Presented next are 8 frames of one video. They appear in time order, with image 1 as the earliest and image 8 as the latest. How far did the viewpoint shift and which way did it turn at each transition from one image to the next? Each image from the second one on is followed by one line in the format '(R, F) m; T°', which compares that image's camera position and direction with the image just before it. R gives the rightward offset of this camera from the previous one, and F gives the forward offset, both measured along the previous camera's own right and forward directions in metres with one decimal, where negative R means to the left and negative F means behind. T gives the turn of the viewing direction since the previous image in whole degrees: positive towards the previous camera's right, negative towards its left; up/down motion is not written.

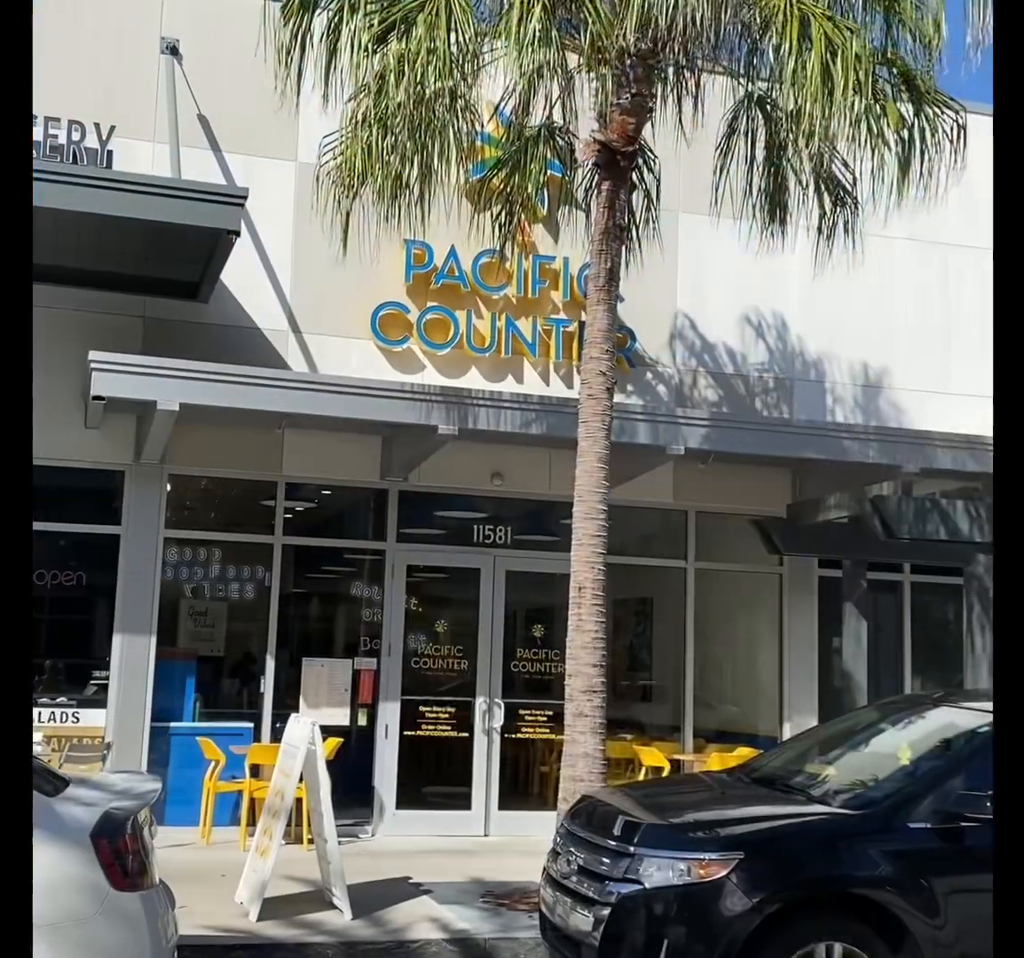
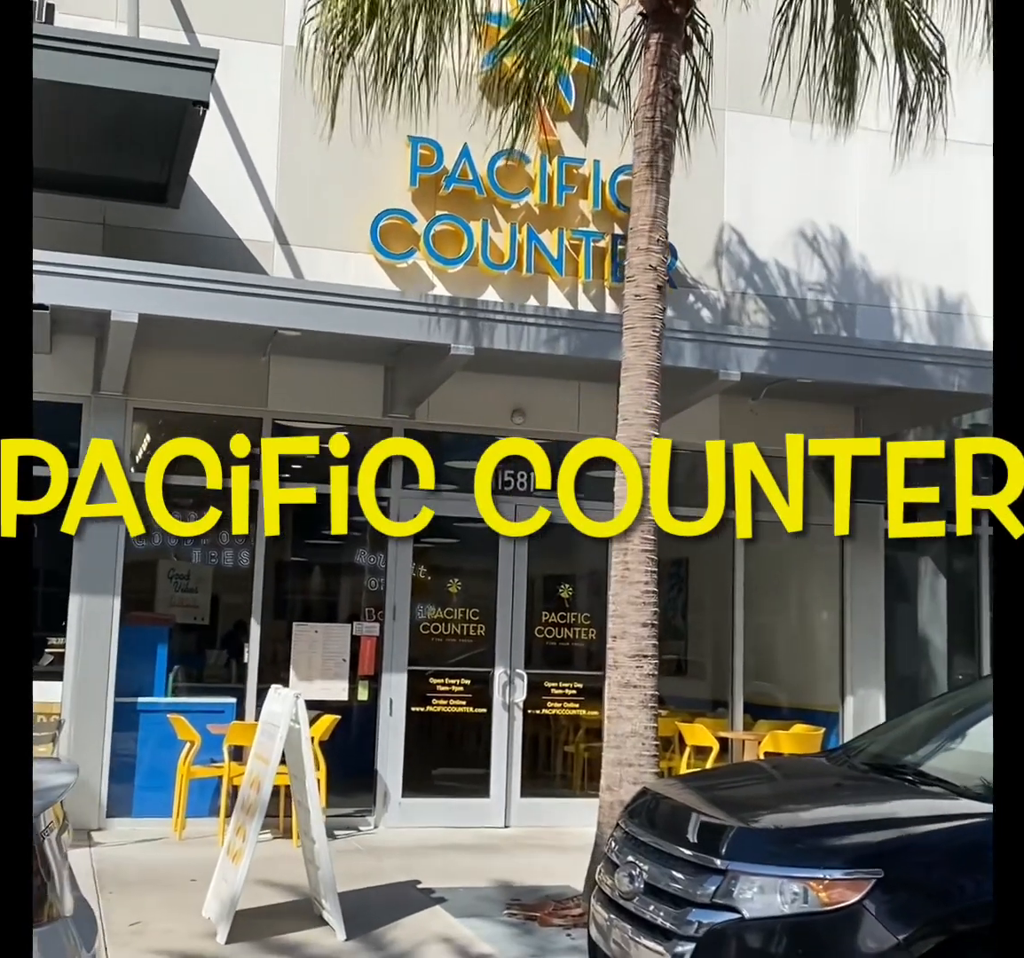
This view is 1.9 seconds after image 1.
(-0.1, +1.7) m; 0°
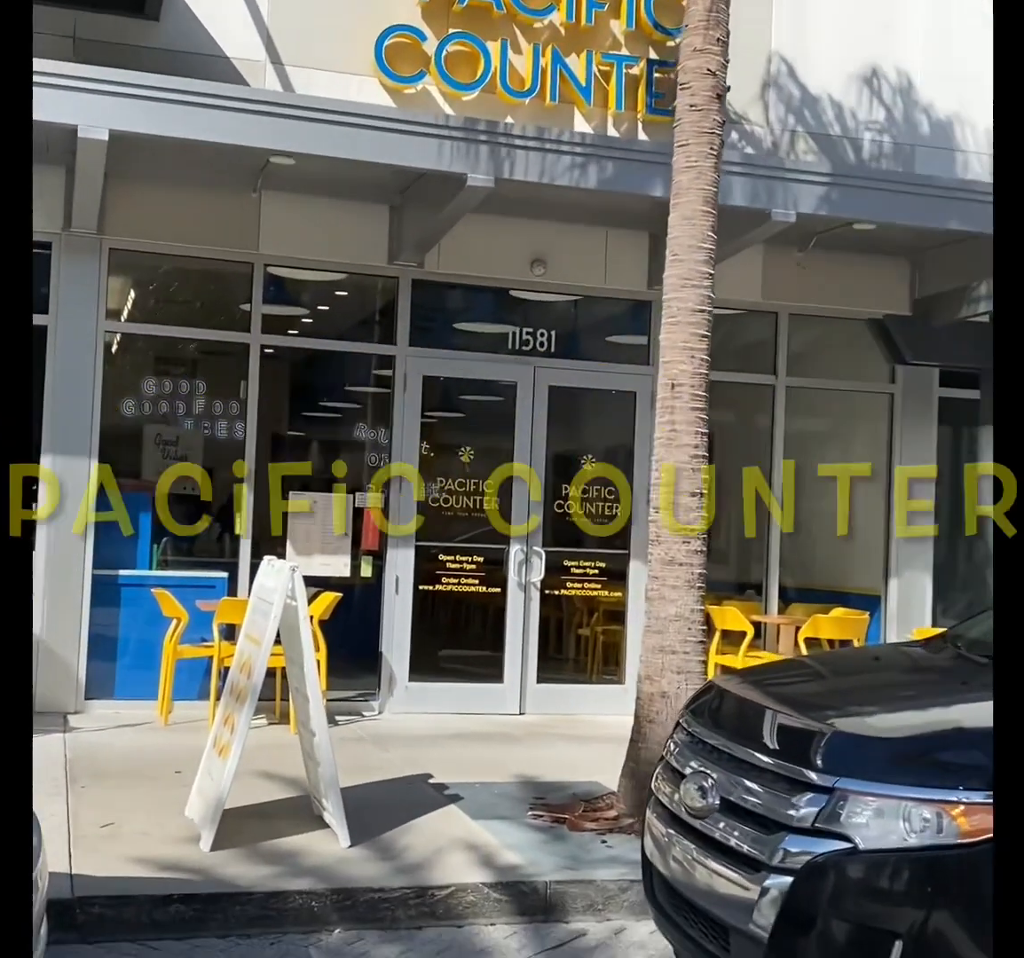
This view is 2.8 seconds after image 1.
(-0.2, +1.0) m; 0°
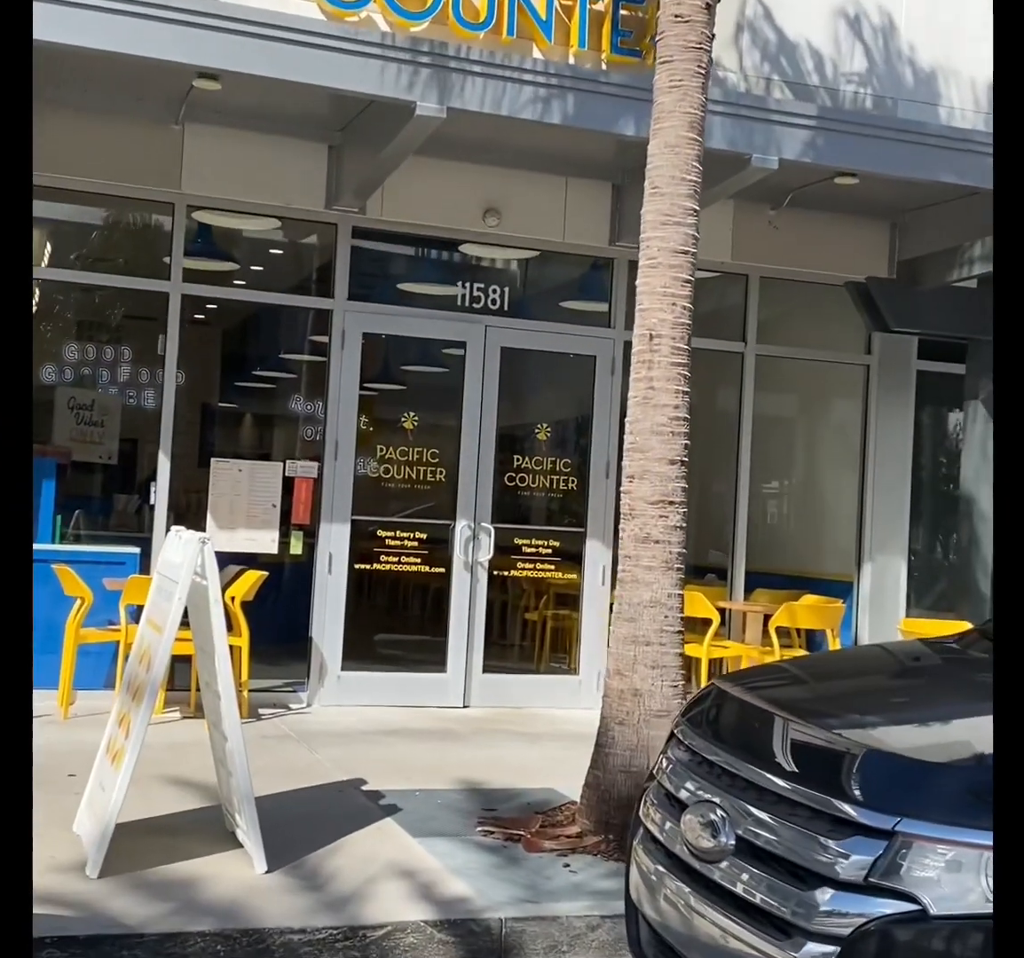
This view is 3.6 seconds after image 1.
(-0.1, +0.9) m; +3°
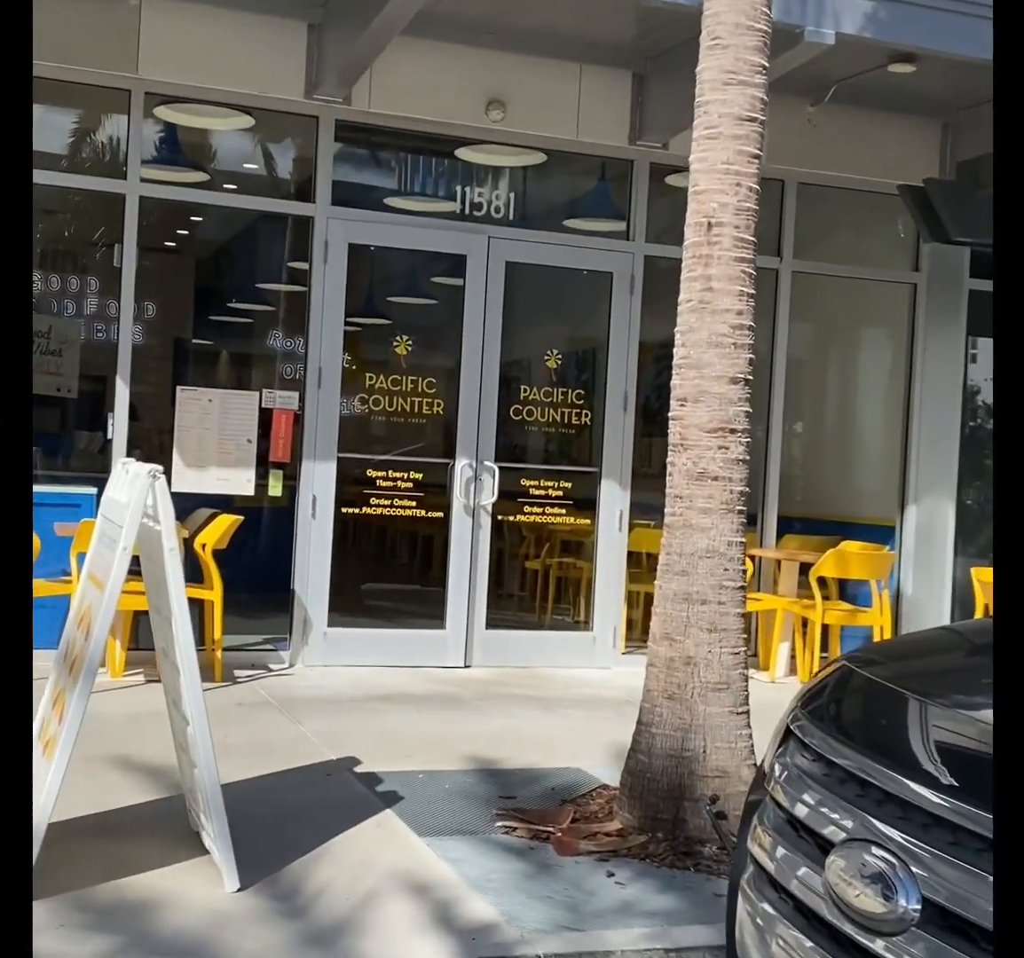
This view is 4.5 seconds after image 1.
(-0.2, +1.0) m; +1°
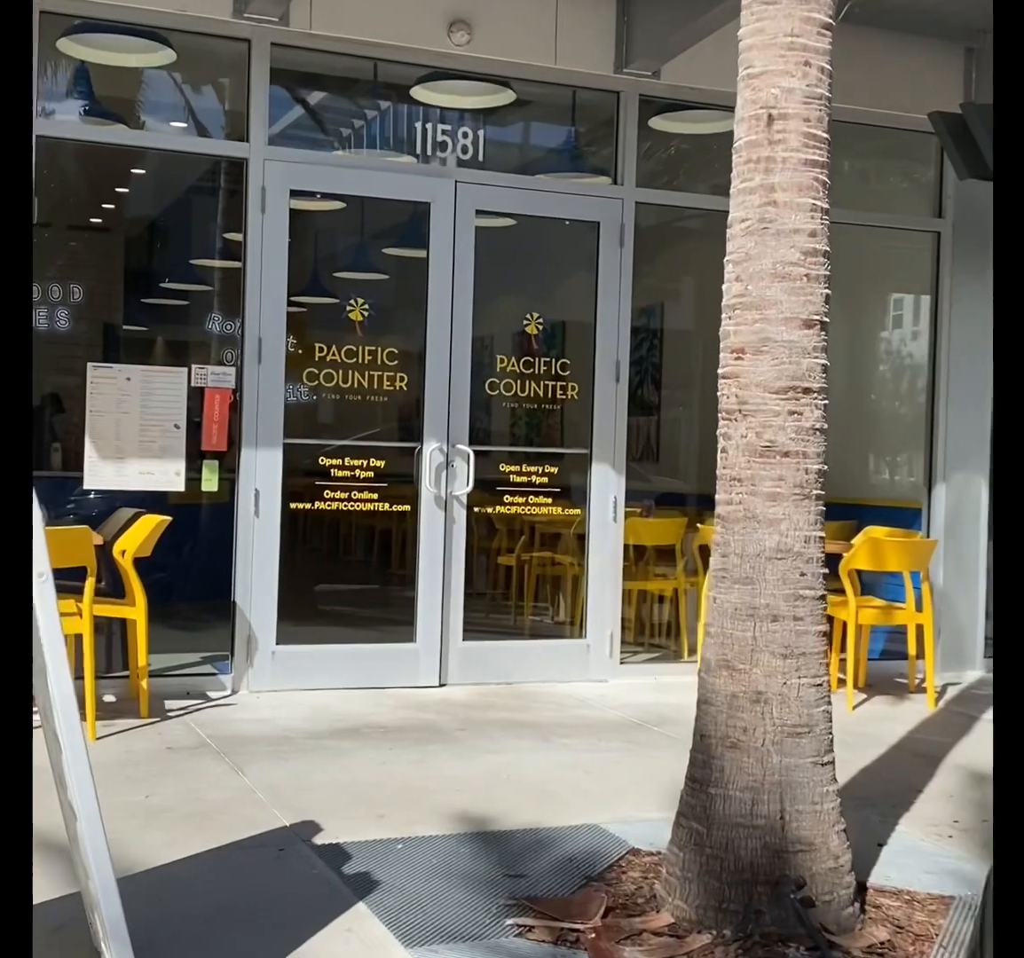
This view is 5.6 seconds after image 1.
(-0.2, +1.1) m; +2°
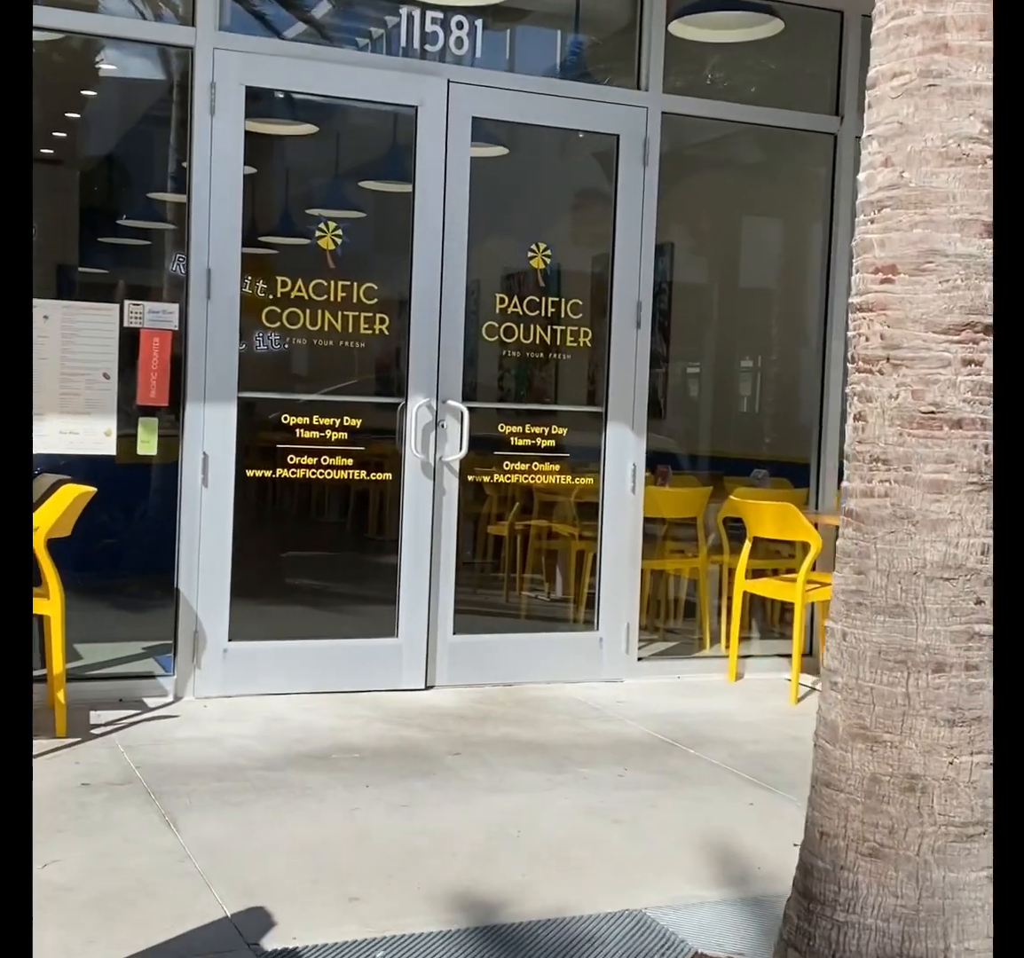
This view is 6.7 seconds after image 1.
(-0.1, +1.1) m; +1°
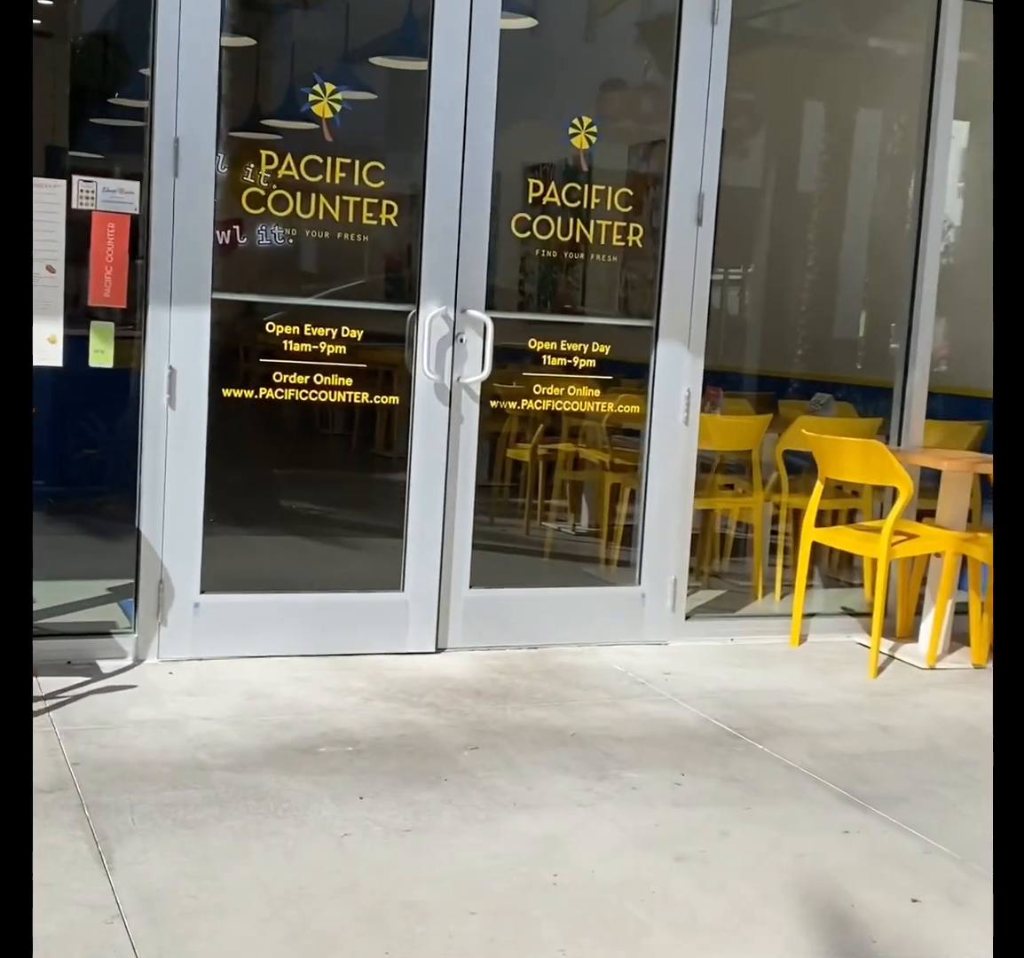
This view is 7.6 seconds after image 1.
(-0.1, +0.9) m; 0°
